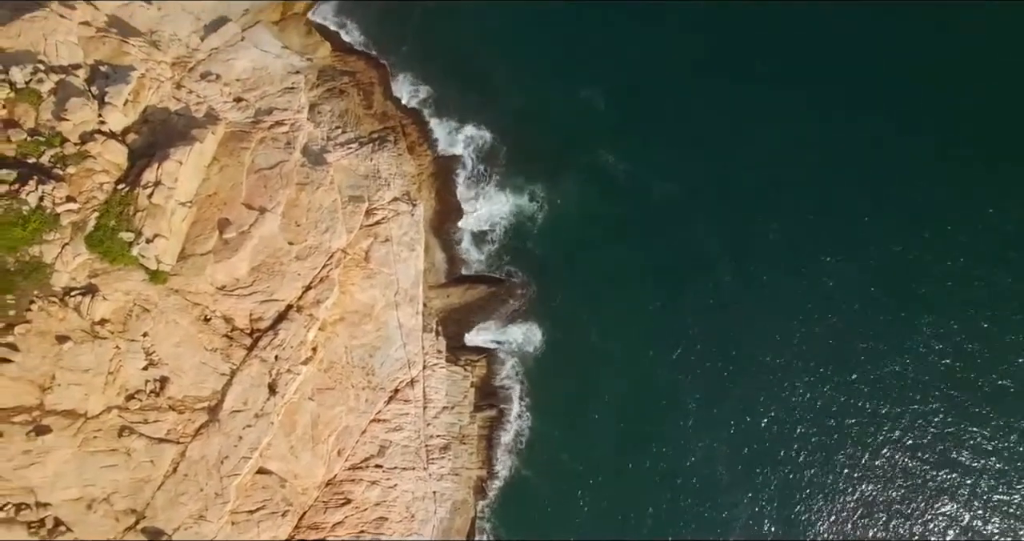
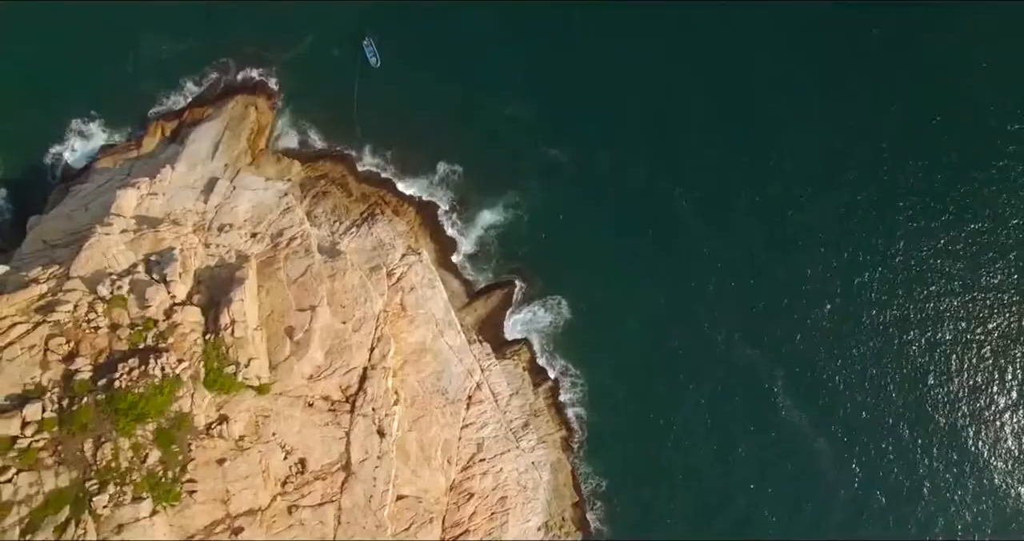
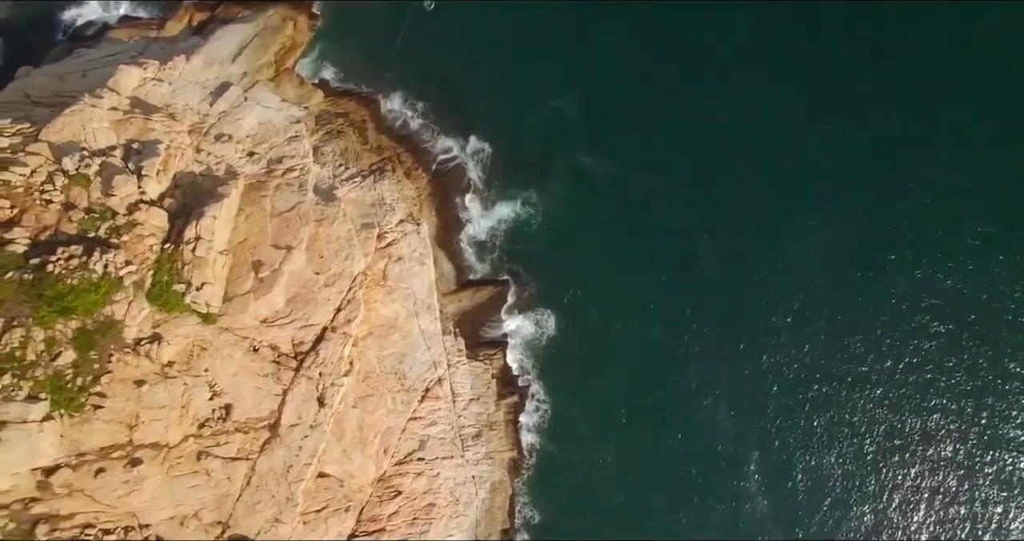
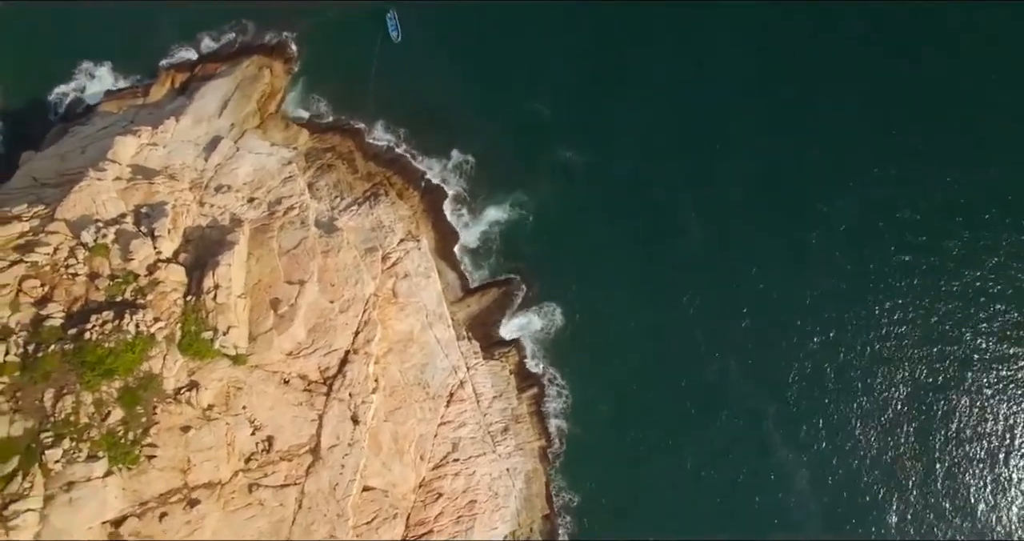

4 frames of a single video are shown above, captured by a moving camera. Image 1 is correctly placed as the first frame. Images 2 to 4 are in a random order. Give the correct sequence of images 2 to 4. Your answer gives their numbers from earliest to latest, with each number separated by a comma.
3, 4, 2
